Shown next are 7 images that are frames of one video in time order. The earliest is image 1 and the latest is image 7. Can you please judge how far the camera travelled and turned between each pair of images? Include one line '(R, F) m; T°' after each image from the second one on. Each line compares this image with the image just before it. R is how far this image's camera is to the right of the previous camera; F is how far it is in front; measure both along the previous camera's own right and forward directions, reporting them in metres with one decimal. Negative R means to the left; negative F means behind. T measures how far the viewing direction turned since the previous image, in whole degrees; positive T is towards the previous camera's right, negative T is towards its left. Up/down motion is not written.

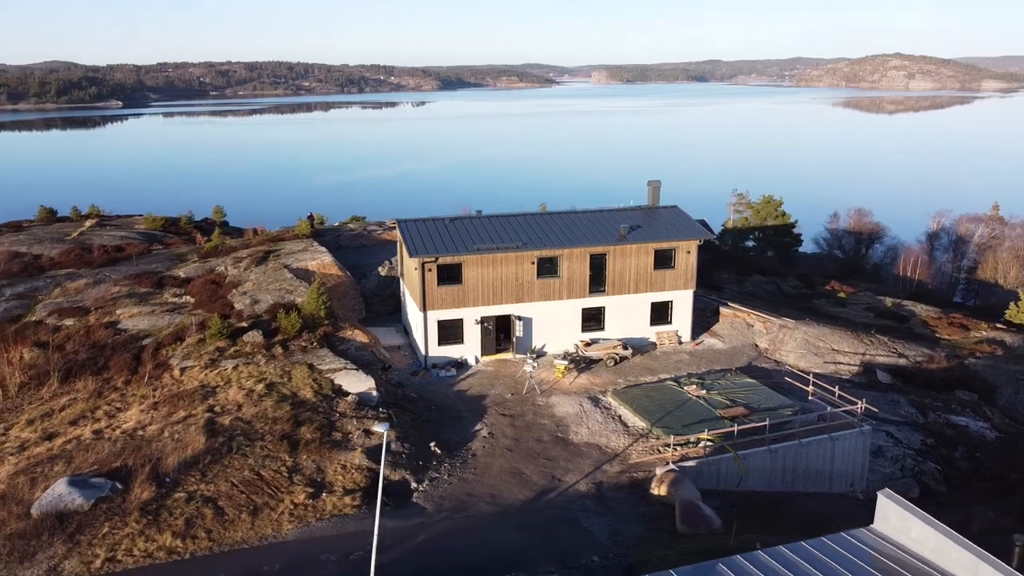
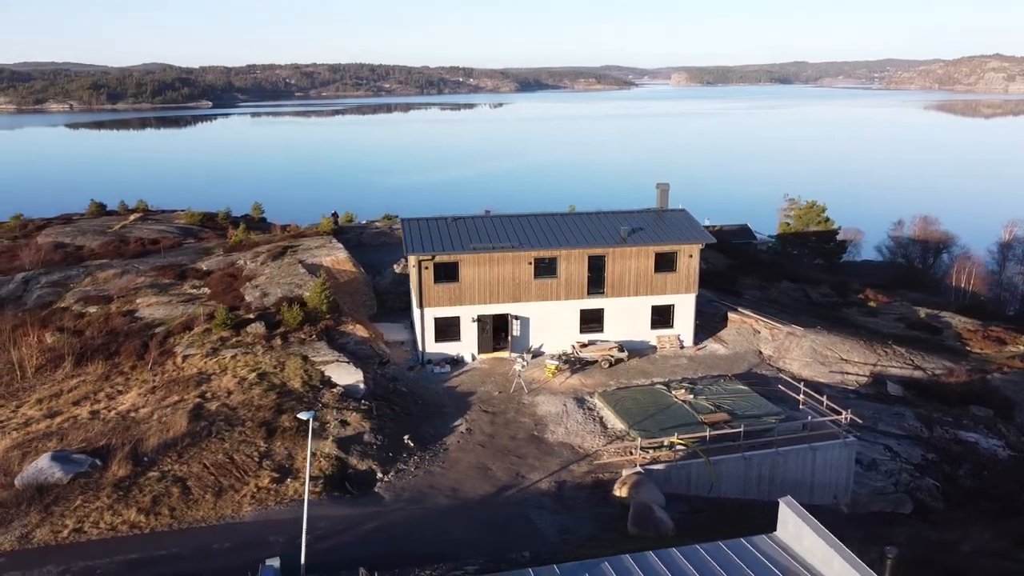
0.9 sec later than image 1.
(+2.8, -0.2) m; -5°
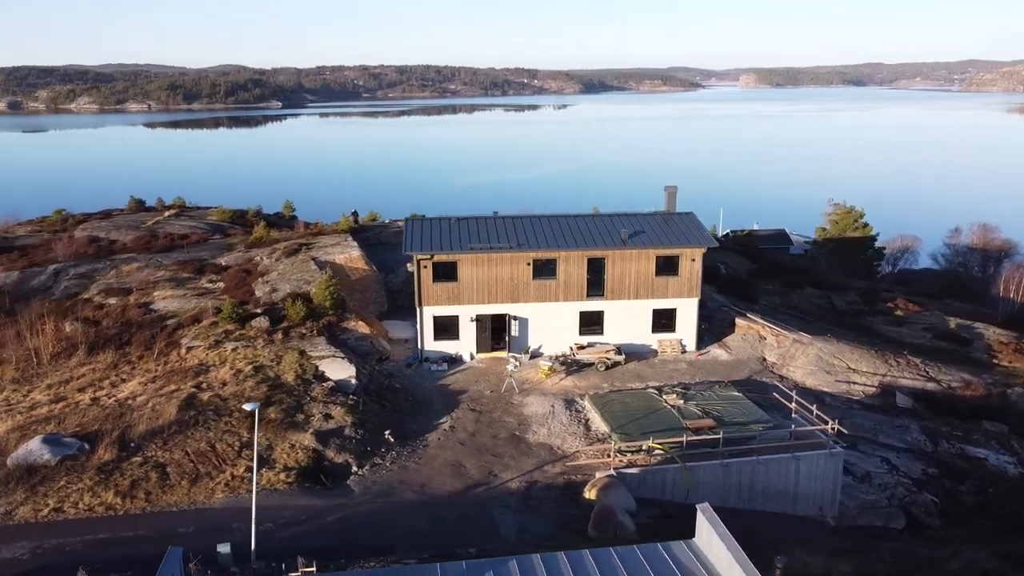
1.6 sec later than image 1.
(+2.3, -0.1) m; -4°
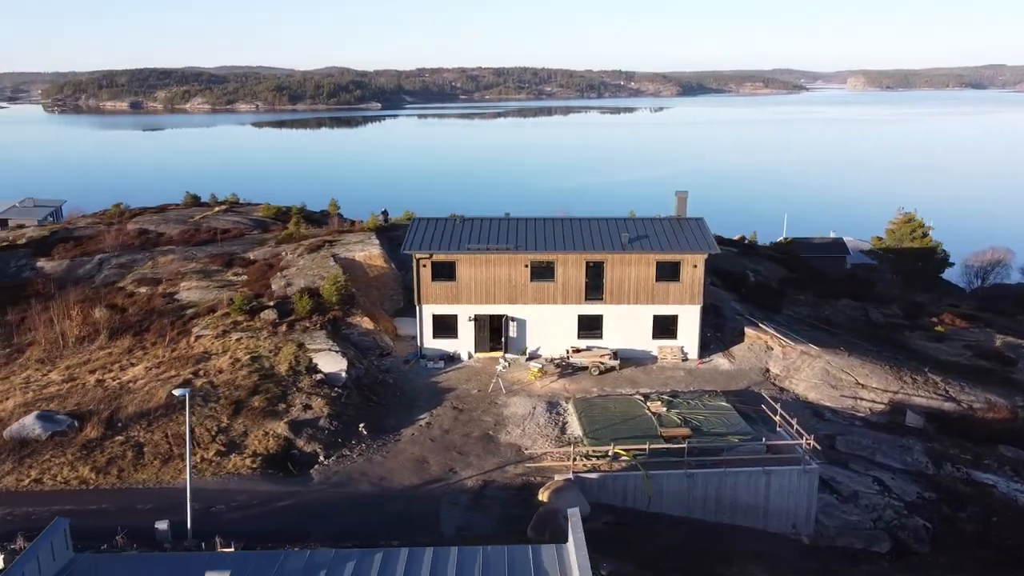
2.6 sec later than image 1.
(+3.4, 0.0) m; -6°
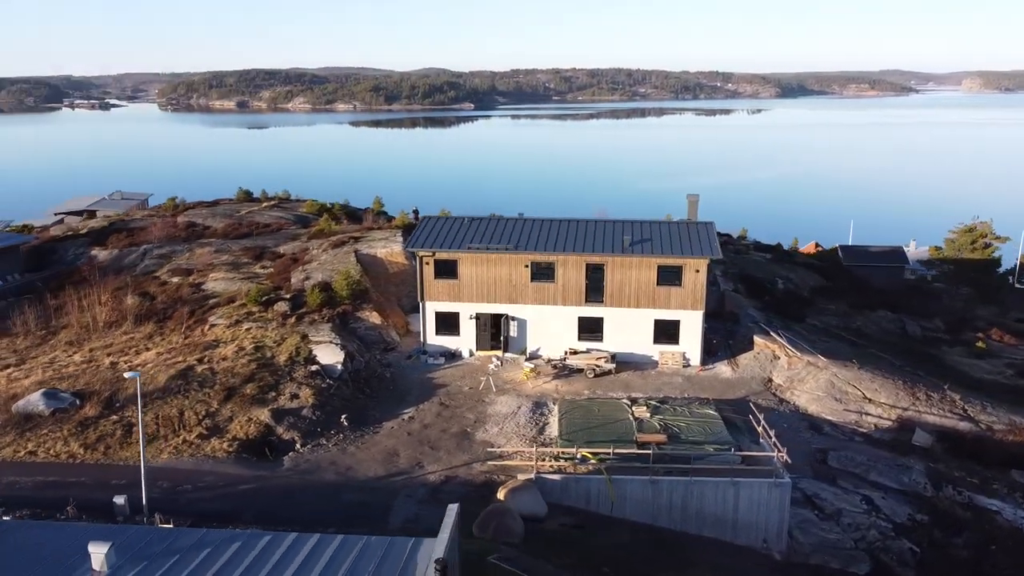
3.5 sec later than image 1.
(+3.2, 0.0) m; -6°
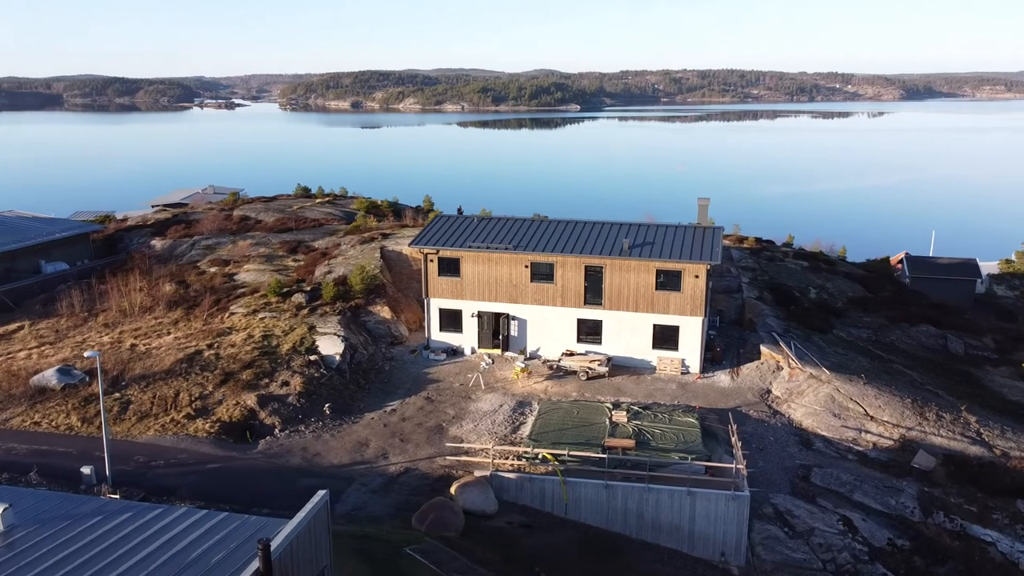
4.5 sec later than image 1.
(+3.8, 0.0) m; -7°
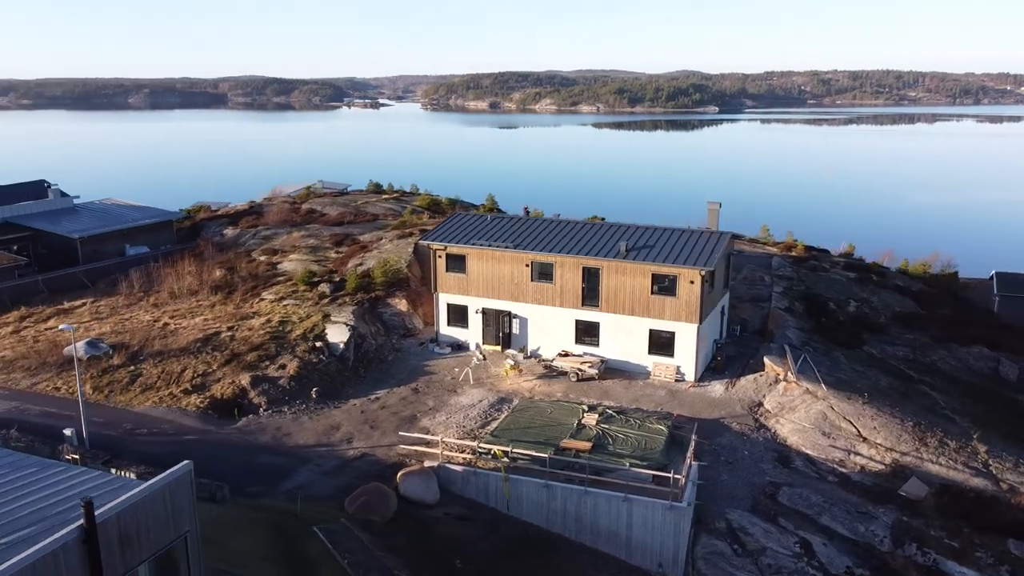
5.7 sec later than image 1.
(+4.8, +0.1) m; -9°
